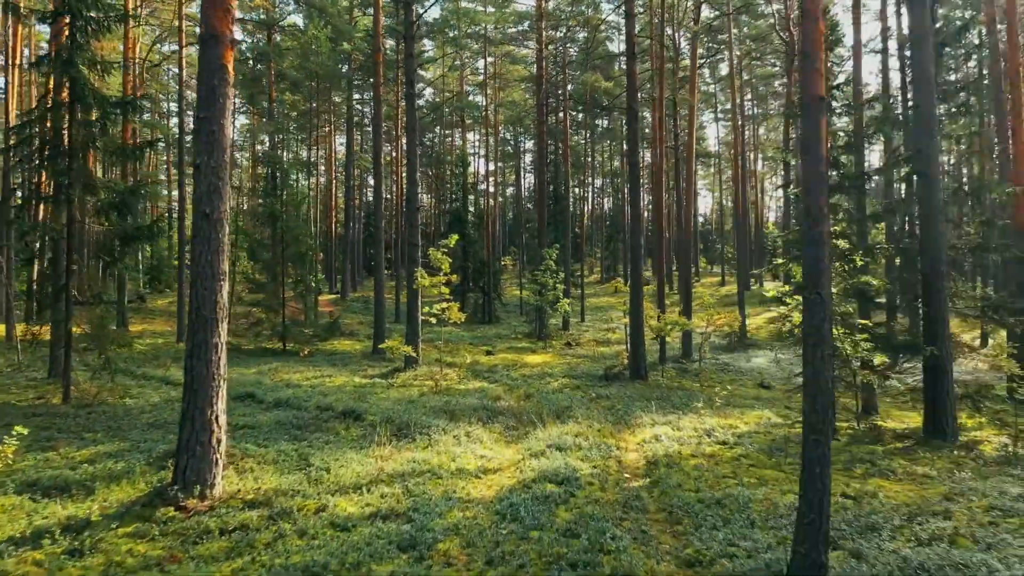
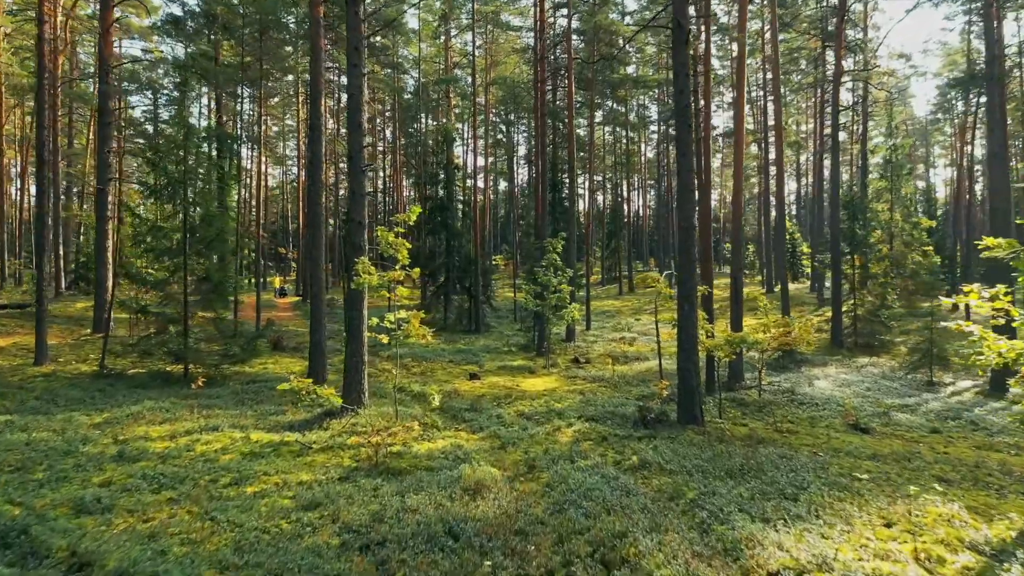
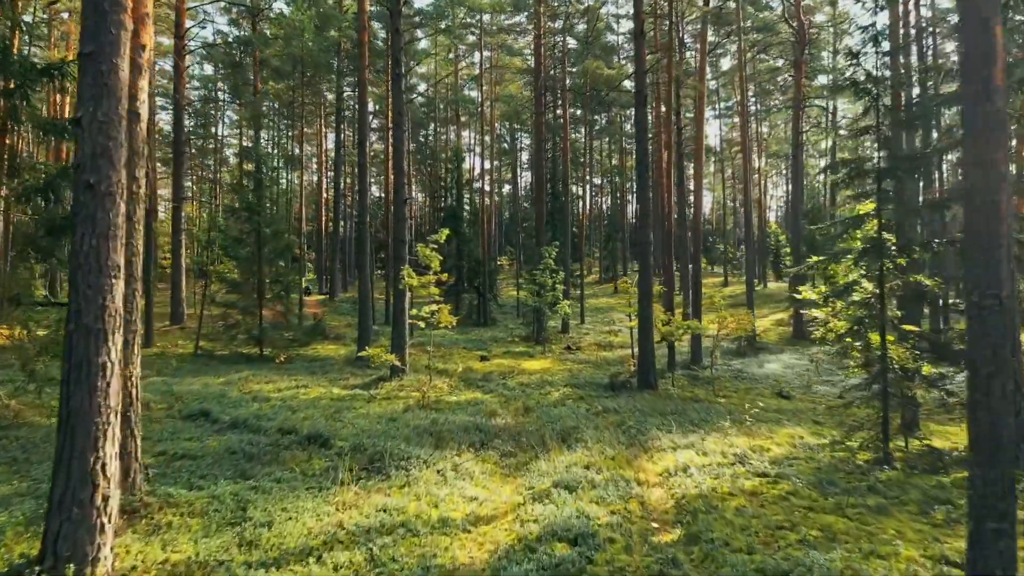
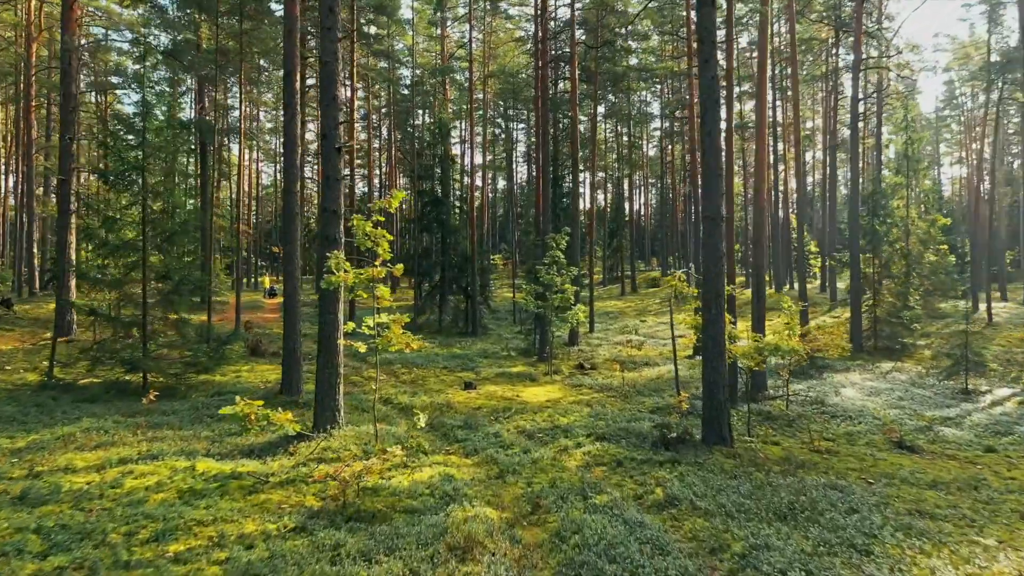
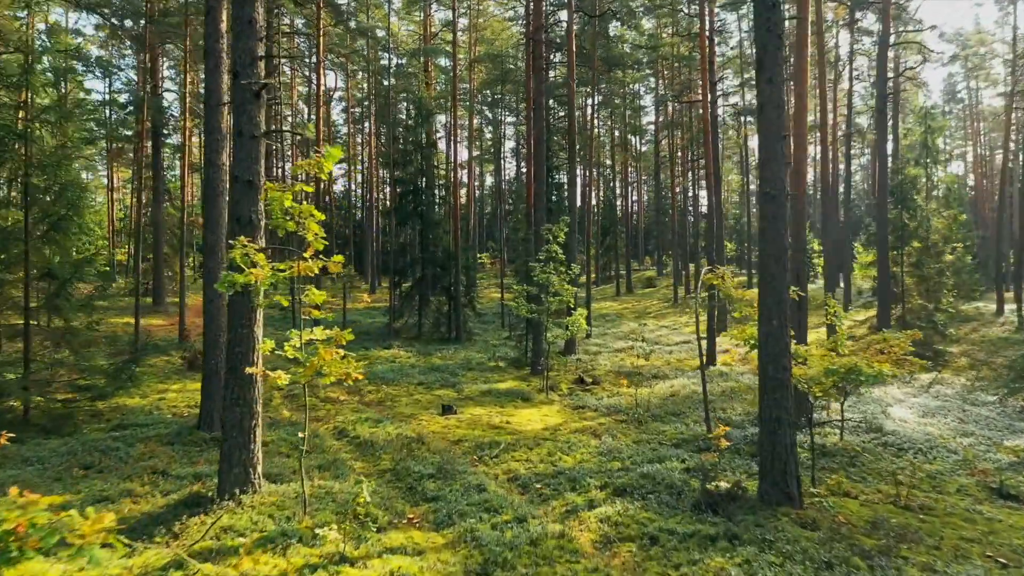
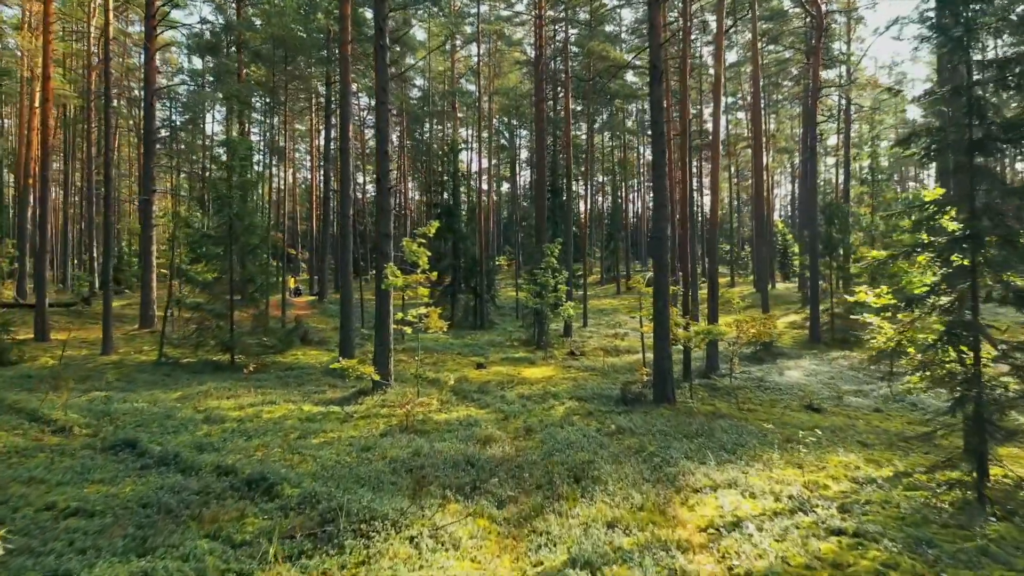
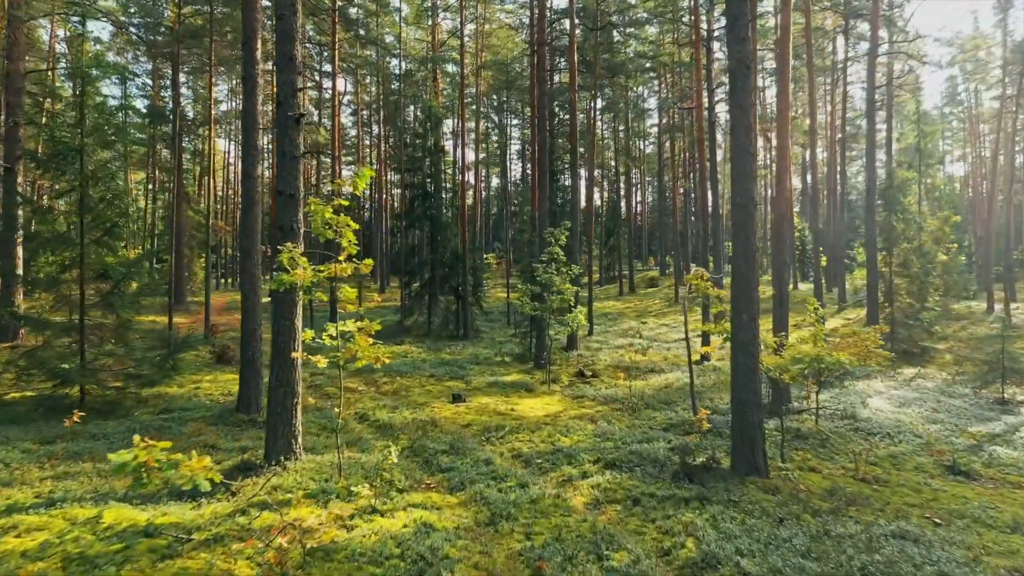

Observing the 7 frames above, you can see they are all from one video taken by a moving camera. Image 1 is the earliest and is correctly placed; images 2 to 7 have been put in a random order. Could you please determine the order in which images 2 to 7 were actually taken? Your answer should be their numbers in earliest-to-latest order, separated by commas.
3, 6, 2, 4, 7, 5
